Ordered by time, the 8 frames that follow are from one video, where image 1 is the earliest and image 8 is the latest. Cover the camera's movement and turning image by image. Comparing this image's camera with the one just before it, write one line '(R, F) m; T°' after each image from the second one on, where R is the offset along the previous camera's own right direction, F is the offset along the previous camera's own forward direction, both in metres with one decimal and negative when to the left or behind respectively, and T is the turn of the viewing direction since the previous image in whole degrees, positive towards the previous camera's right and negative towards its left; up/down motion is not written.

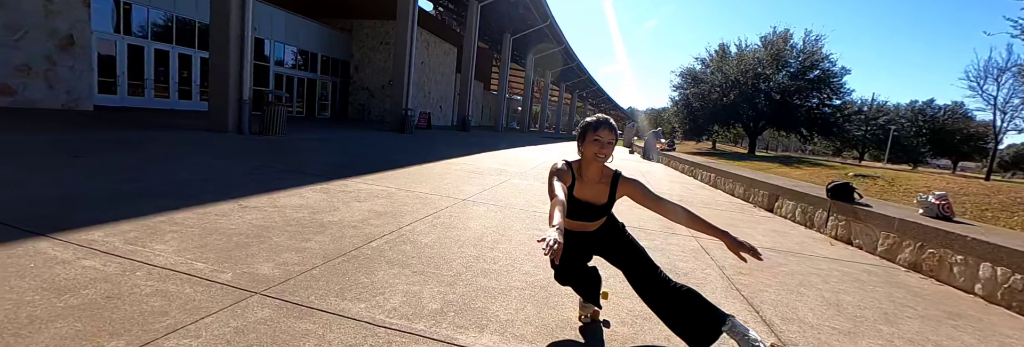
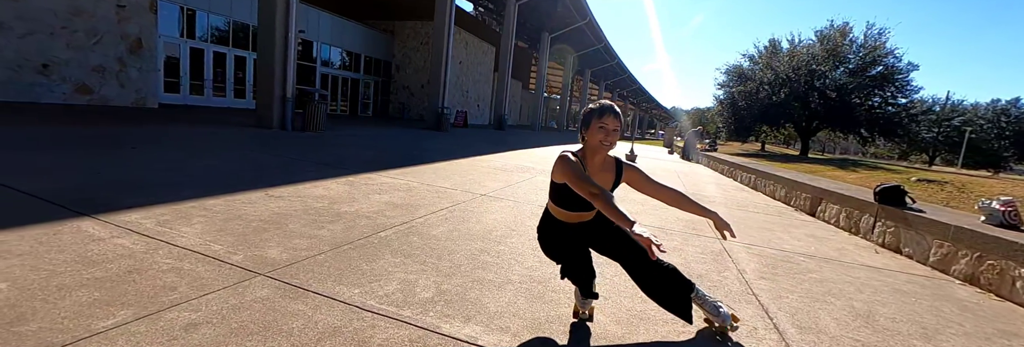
(+0.3, 0.0) m; -6°
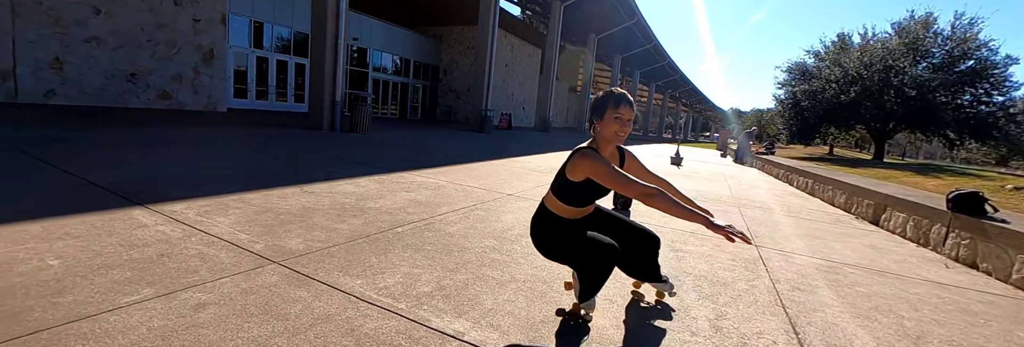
(+0.3, +0.1) m; -7°
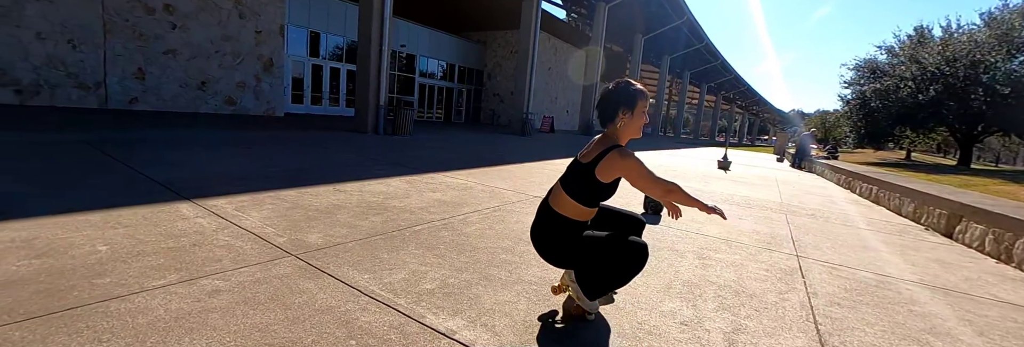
(+0.3, 0.0) m; -7°
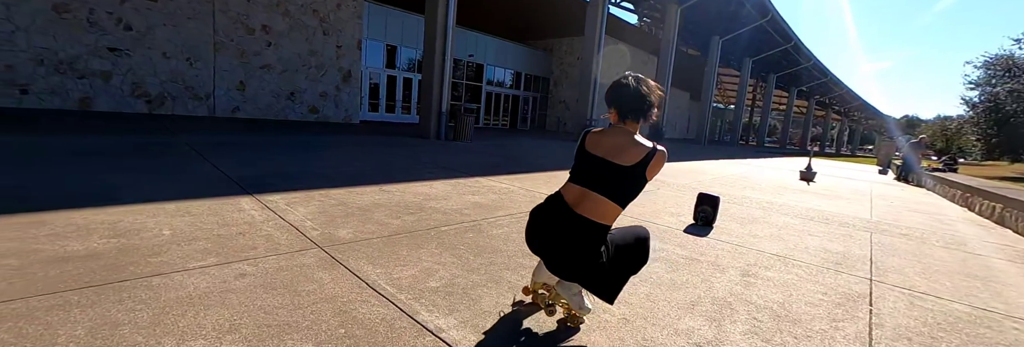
(+0.4, +0.1) m; -10°
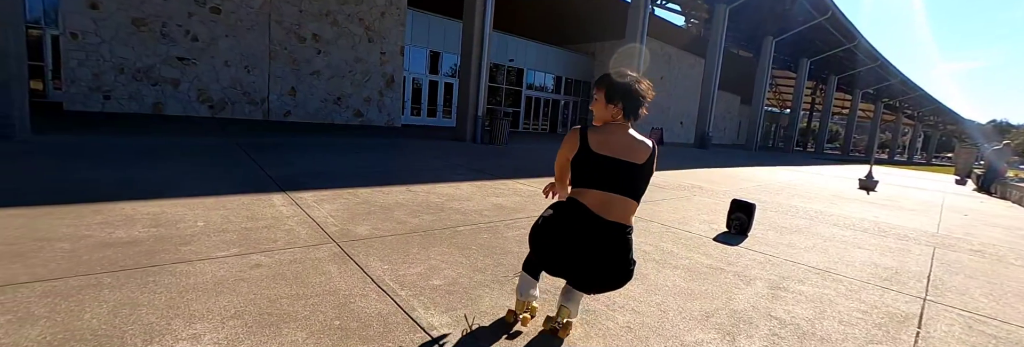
(+0.3, +0.1) m; -6°
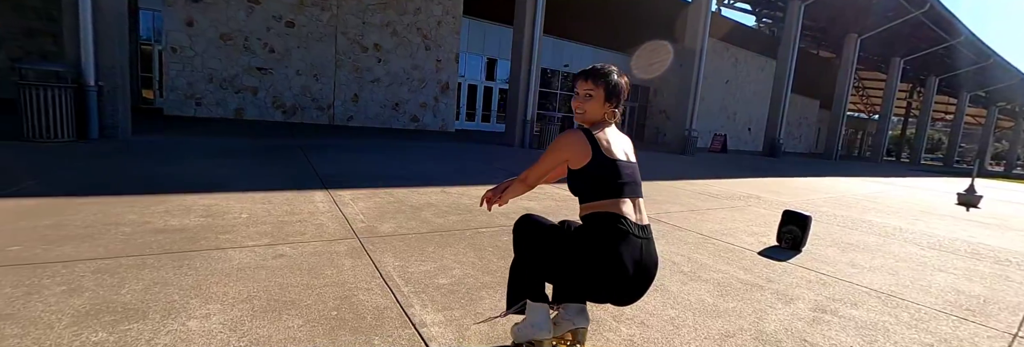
(+0.4, +0.1) m; -8°
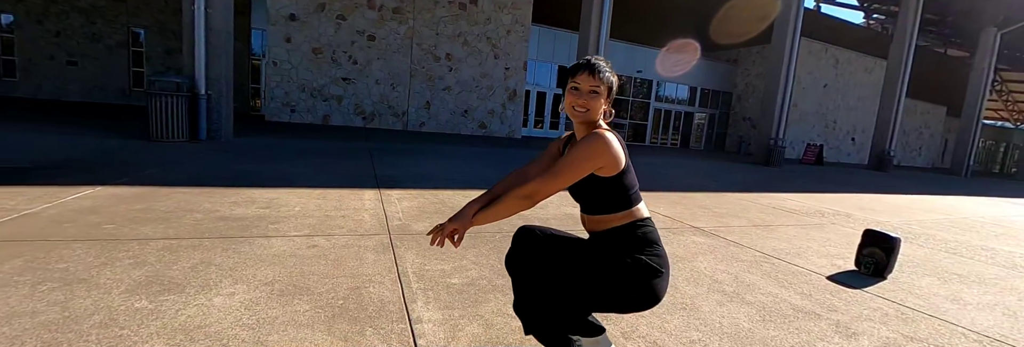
(+0.4, +0.1) m; -11°
